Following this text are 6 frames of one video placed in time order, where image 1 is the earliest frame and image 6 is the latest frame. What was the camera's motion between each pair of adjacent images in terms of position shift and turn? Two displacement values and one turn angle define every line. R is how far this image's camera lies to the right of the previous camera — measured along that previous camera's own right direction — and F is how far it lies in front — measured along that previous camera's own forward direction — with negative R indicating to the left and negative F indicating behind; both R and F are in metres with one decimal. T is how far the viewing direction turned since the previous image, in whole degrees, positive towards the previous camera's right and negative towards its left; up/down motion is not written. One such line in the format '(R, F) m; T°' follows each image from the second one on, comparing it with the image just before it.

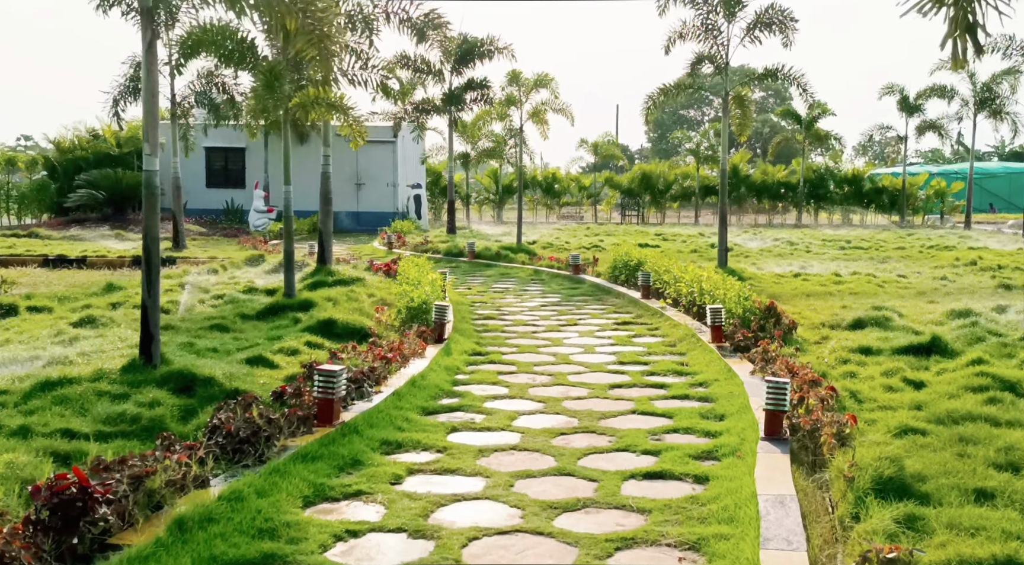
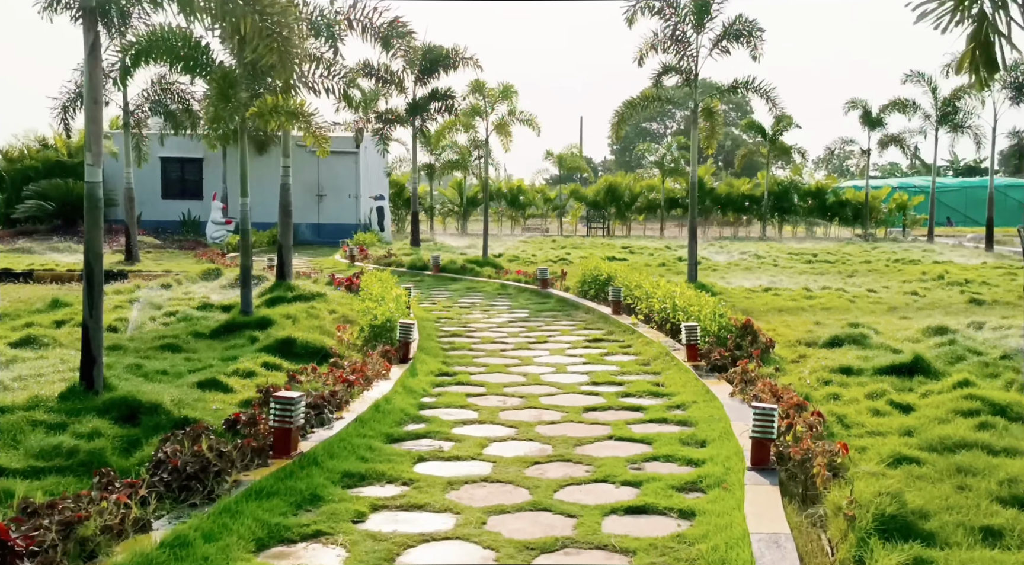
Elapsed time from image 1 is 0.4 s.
(0.0, +0.3) m; +2°
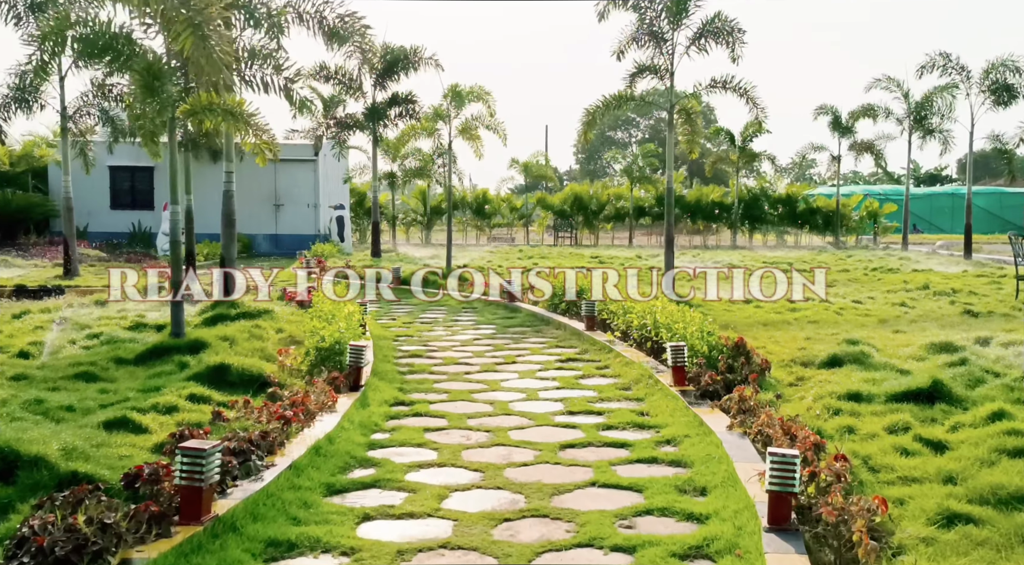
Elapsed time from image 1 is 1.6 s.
(0.0, +0.8) m; +2°
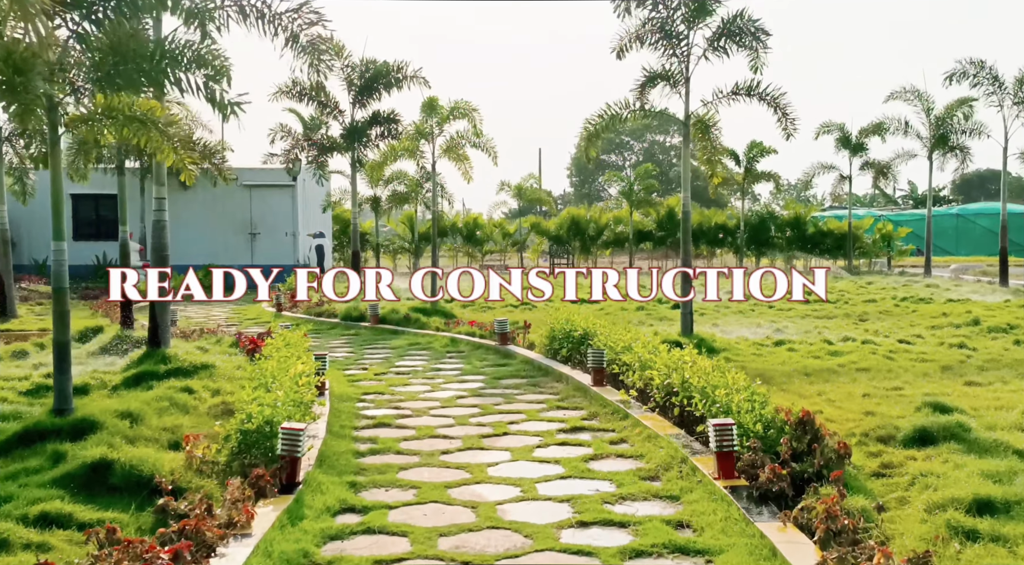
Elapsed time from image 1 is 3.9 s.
(0.0, +1.7) m; 0°
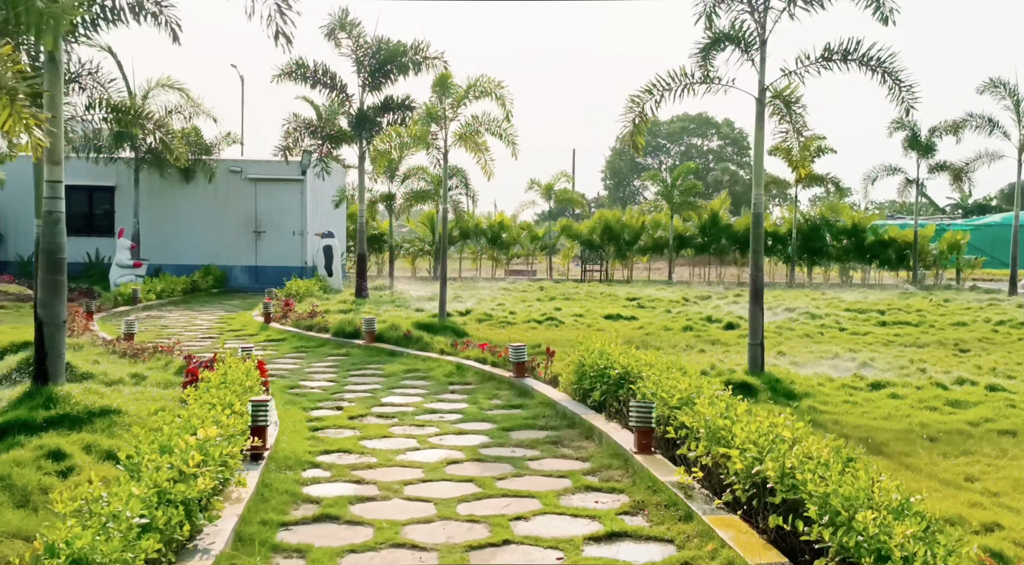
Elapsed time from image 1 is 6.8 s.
(+0.1, +2.2) m; -2°
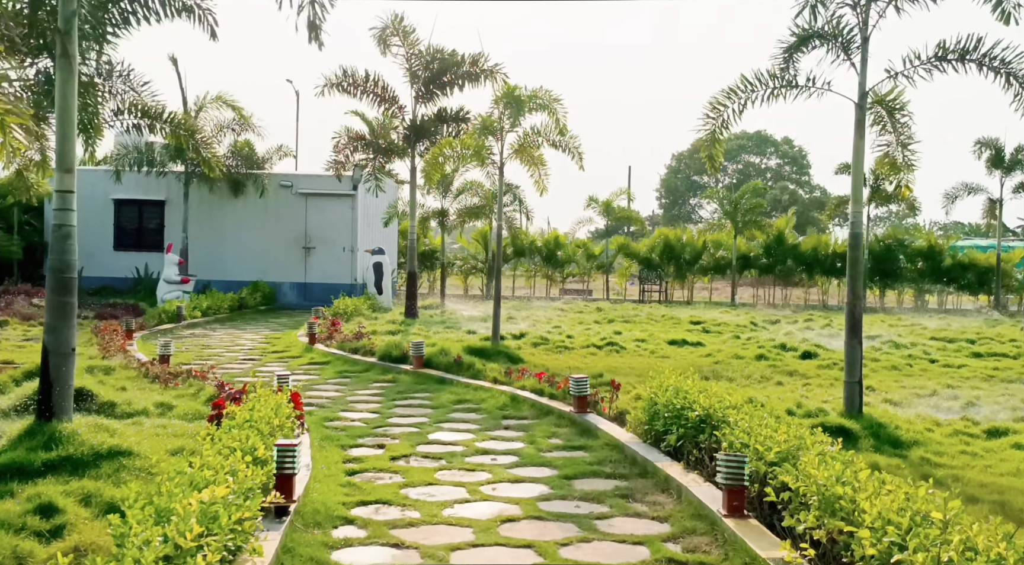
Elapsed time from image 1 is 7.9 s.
(-0.1, +0.8) m; -3°
